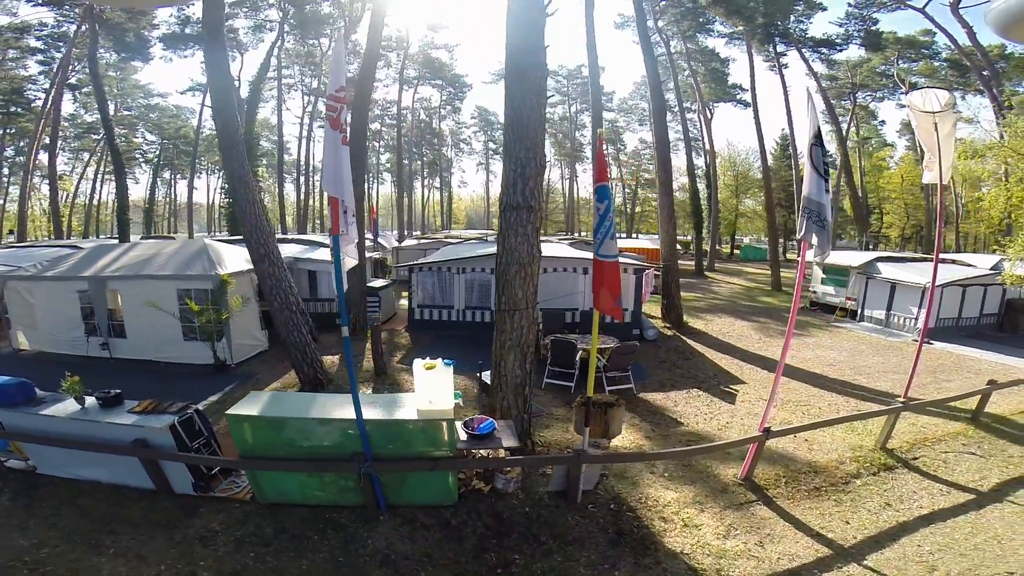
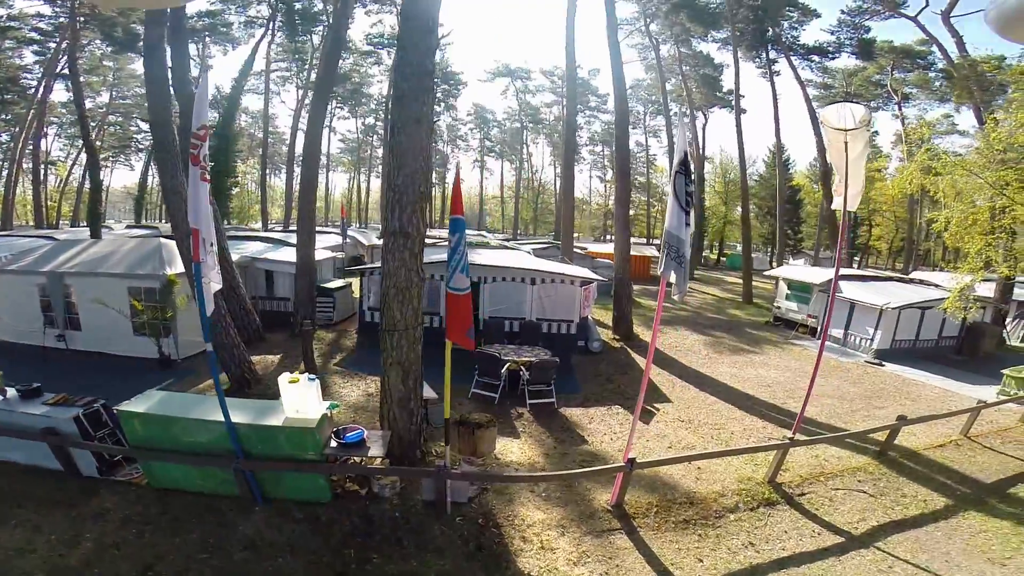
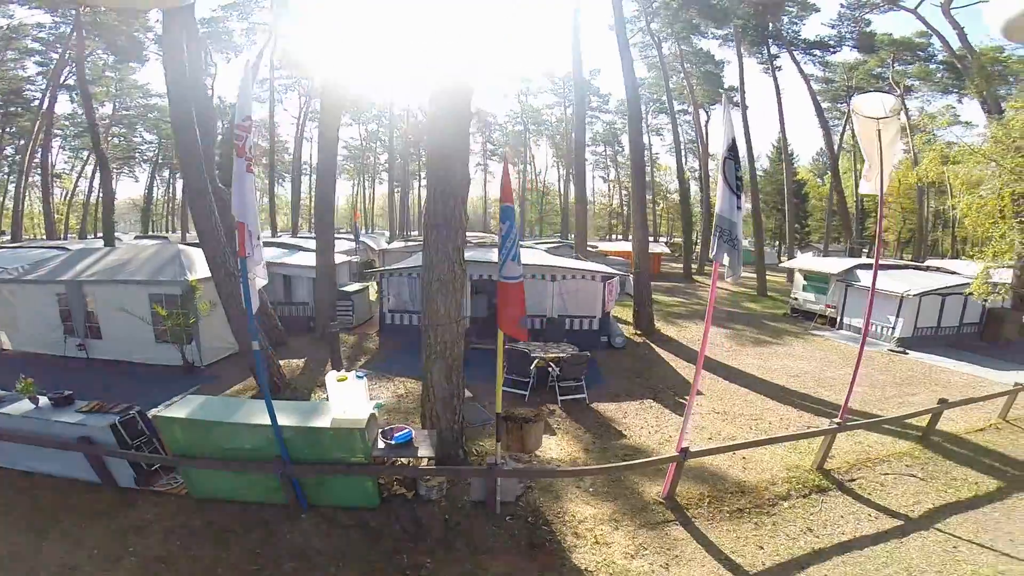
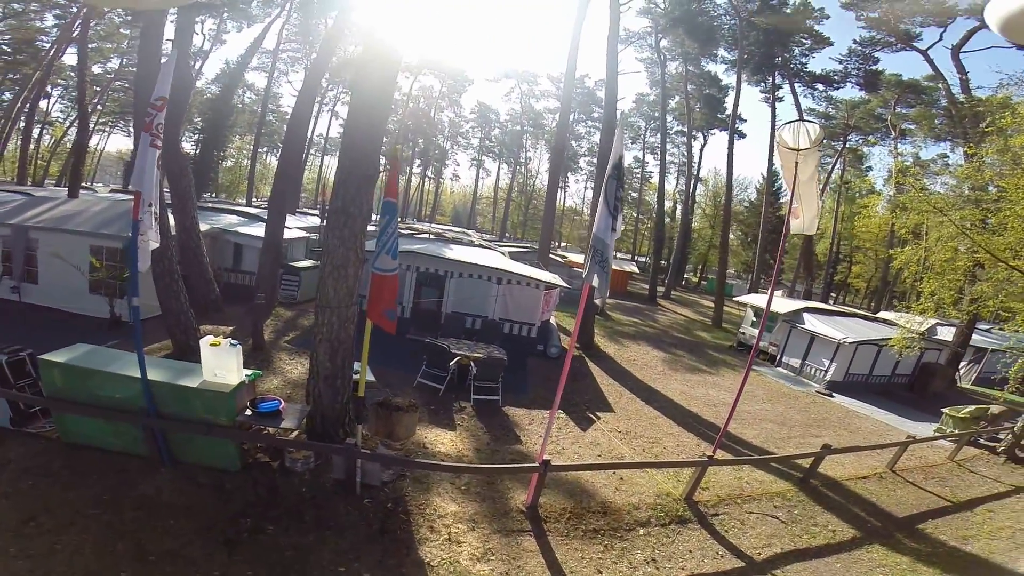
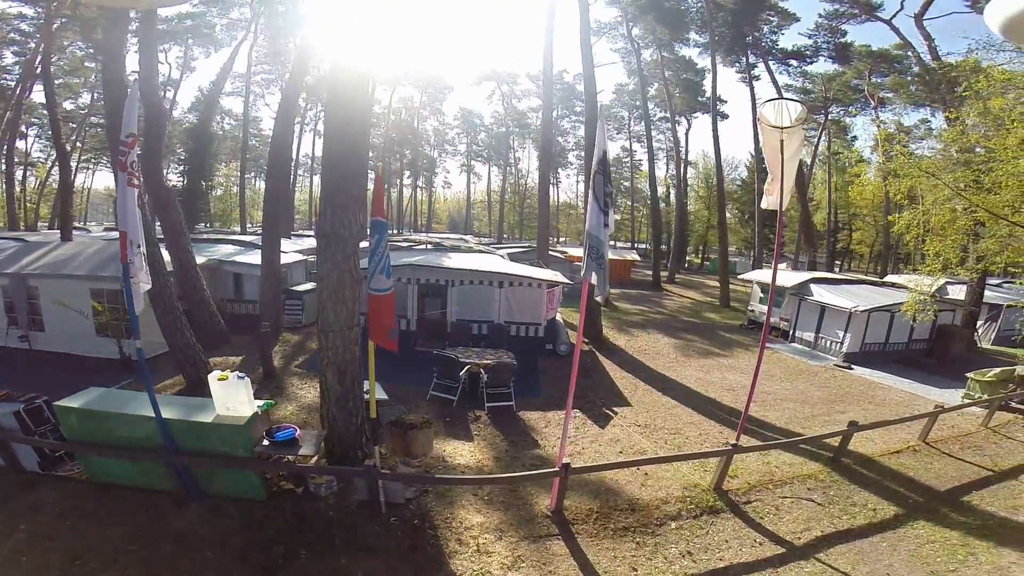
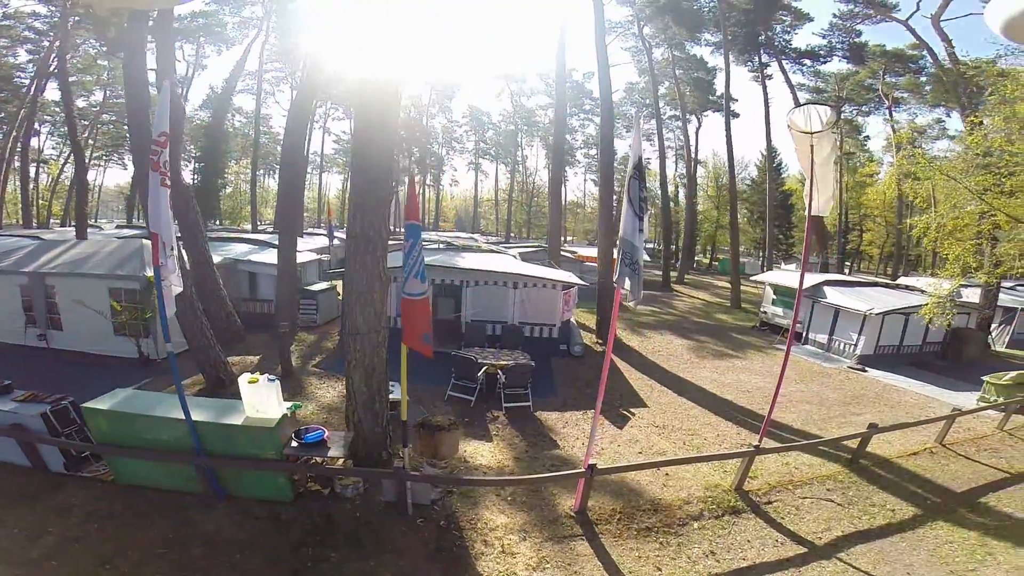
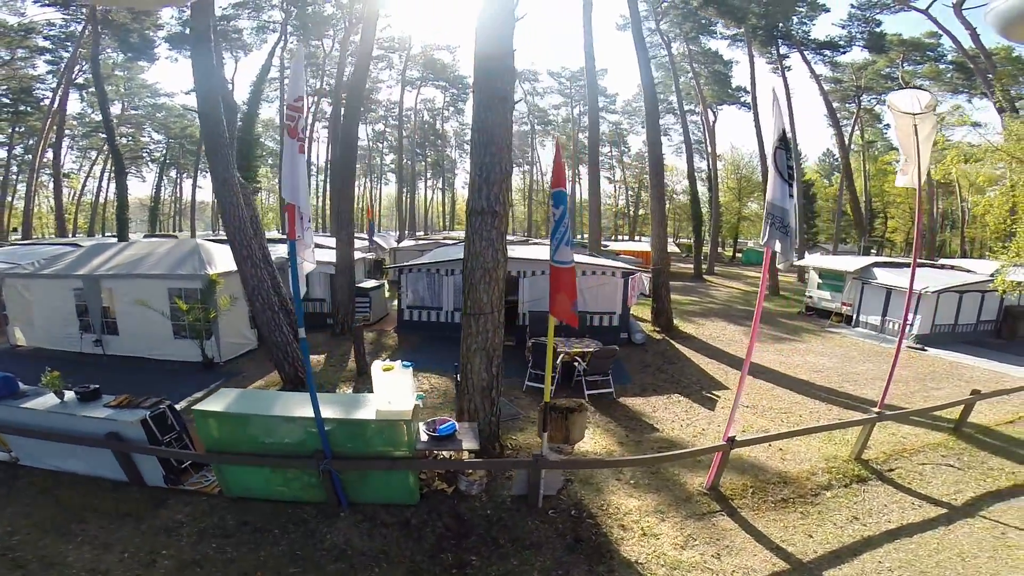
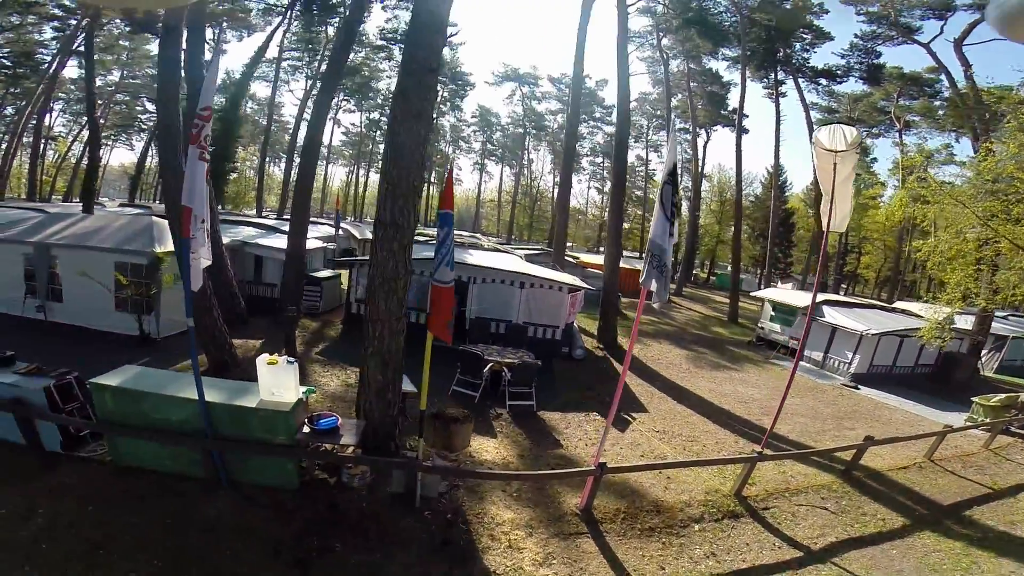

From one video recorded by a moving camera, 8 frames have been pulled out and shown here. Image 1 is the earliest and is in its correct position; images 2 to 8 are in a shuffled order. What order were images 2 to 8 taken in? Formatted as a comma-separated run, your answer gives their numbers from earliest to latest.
7, 3, 2, 6, 5, 4, 8
